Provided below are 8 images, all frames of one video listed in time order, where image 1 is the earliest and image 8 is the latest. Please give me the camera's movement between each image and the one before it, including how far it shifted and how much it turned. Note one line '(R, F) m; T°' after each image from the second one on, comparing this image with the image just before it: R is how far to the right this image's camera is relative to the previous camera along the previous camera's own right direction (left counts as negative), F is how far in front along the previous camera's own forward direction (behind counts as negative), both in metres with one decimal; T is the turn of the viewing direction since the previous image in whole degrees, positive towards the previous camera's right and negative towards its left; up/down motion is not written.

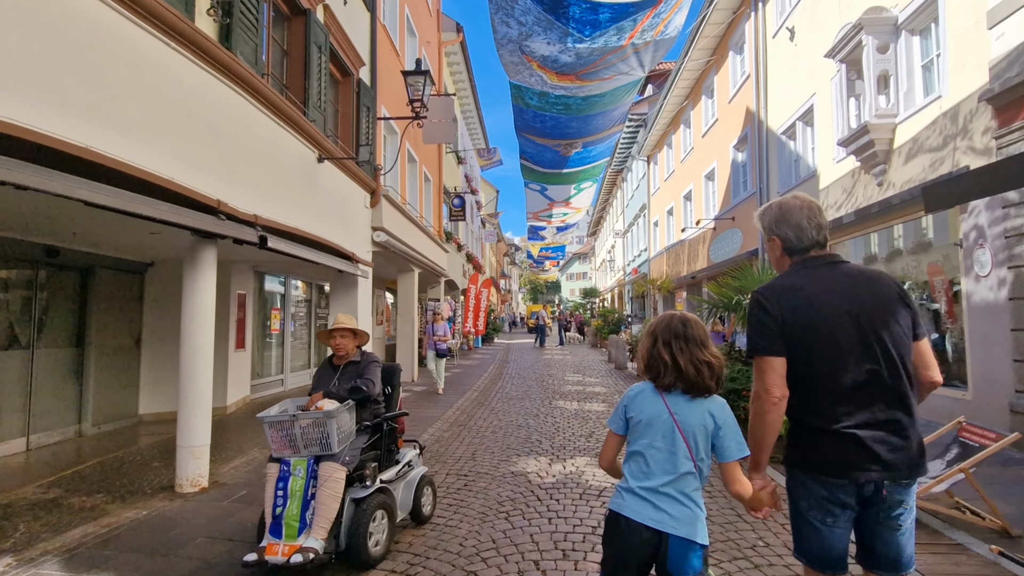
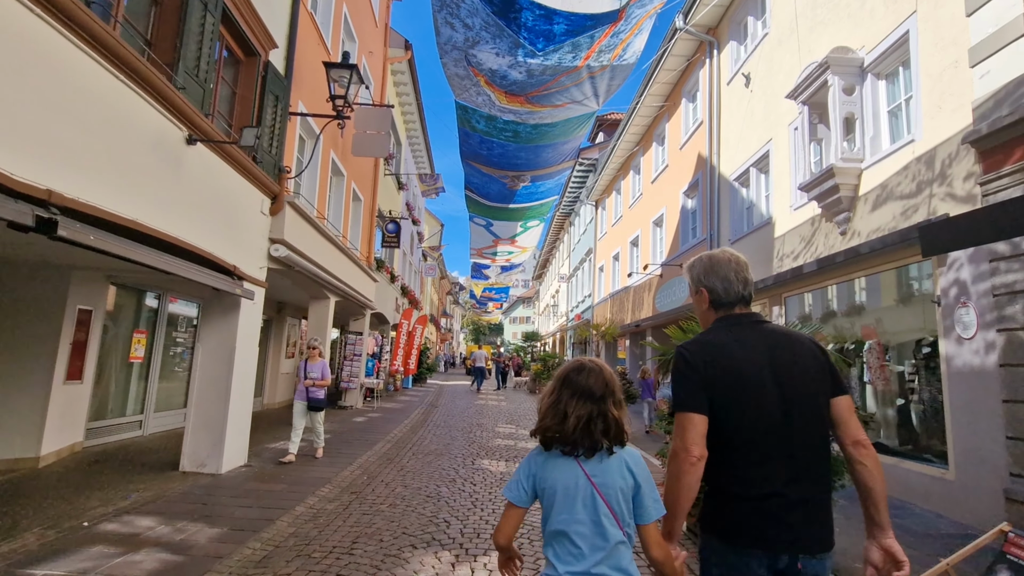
(+0.3, +1.2) m; +6°
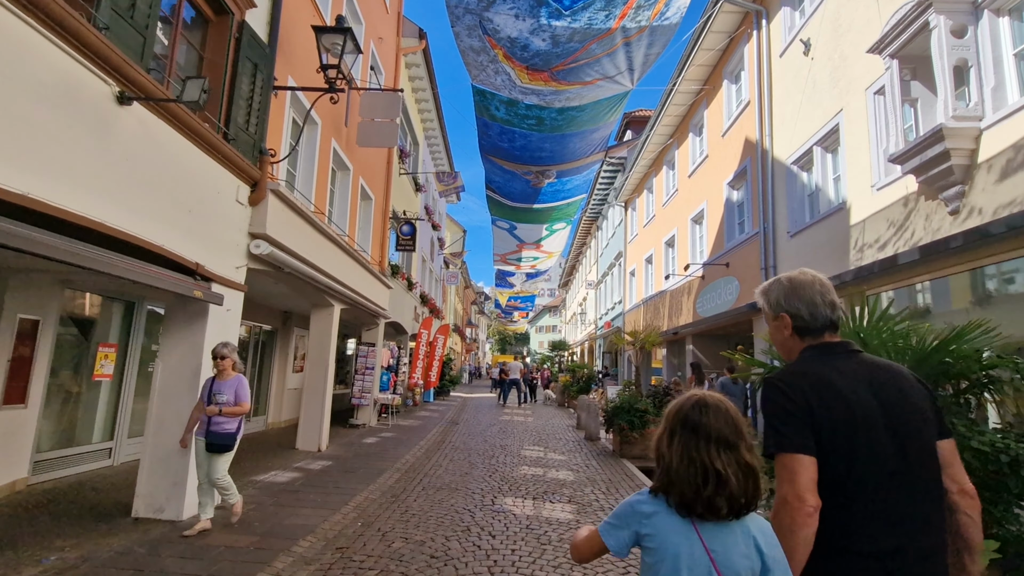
(0.0, +1.3) m; -3°
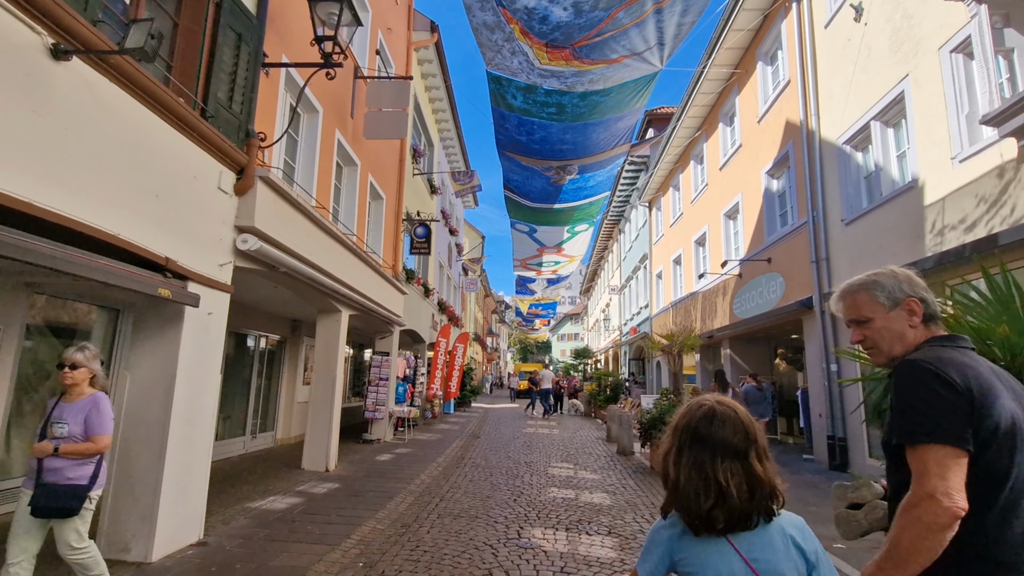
(0.0, +0.9) m; -2°
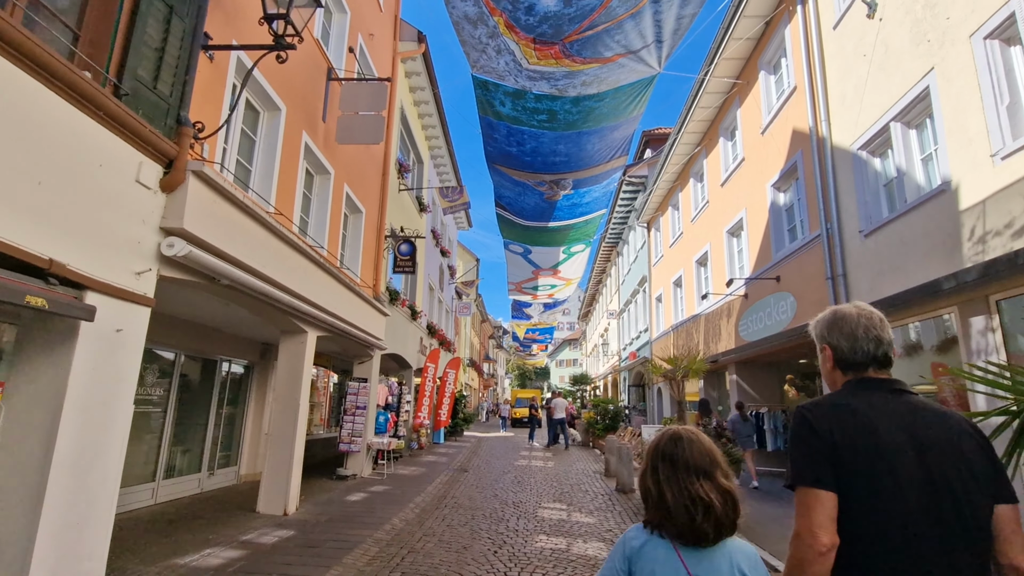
(+0.2, +0.8) m; 0°
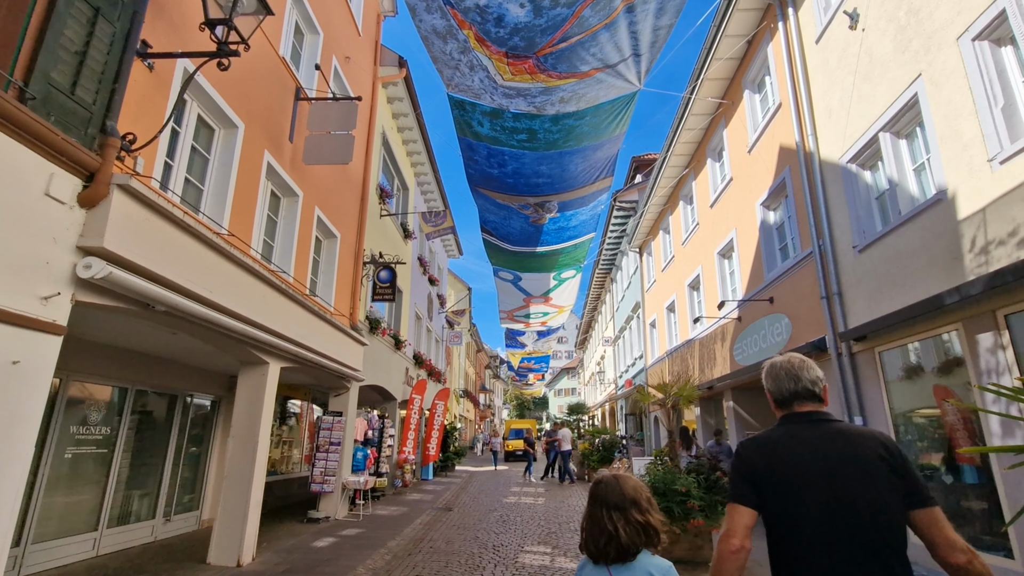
(+0.3, +0.5) m; 0°
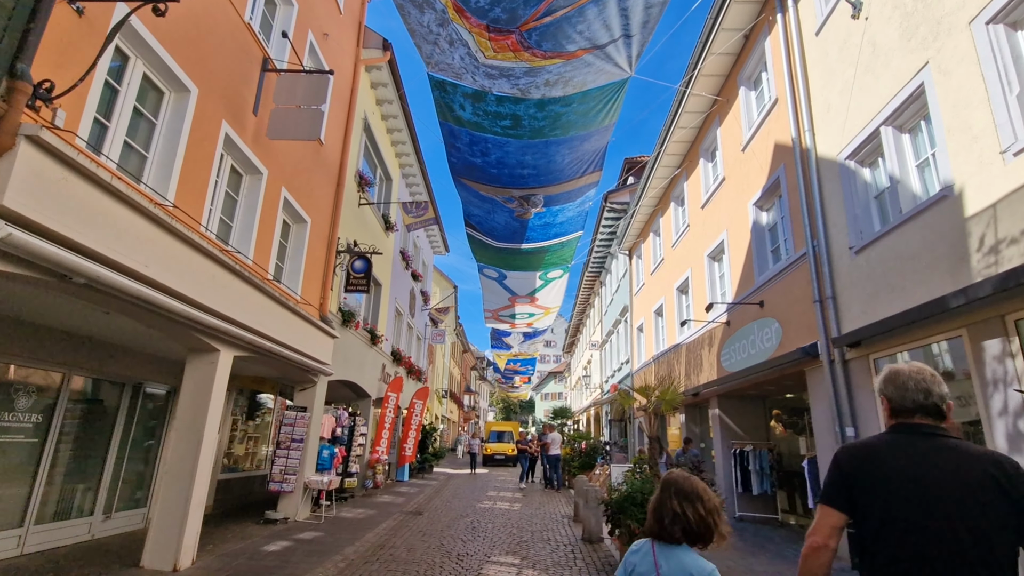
(+0.2, +0.5) m; +1°
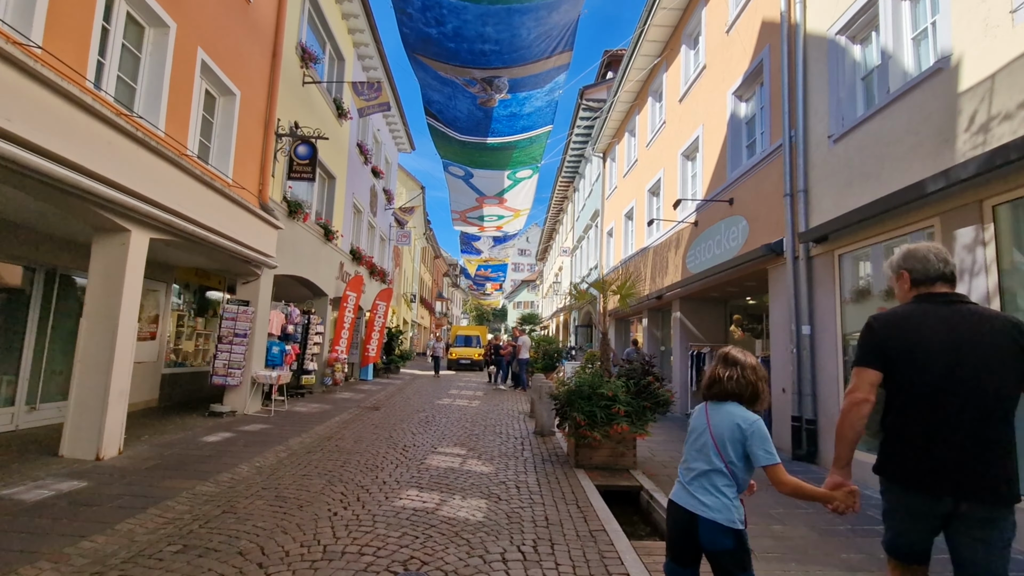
(+0.3, +0.5) m; +3°
